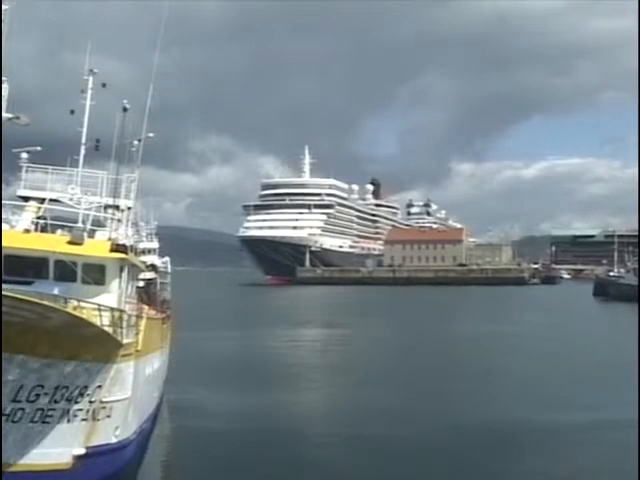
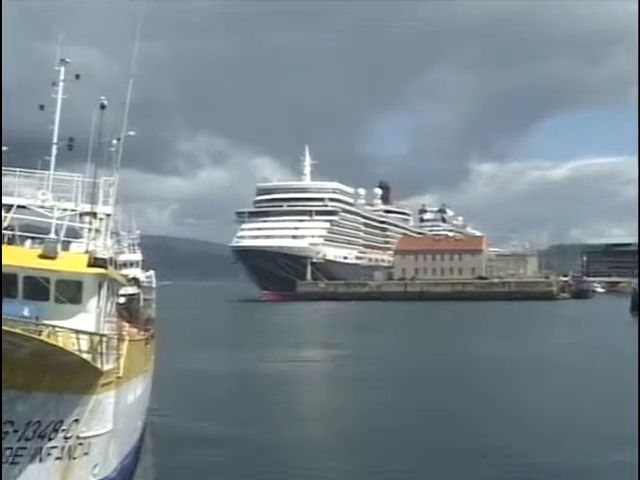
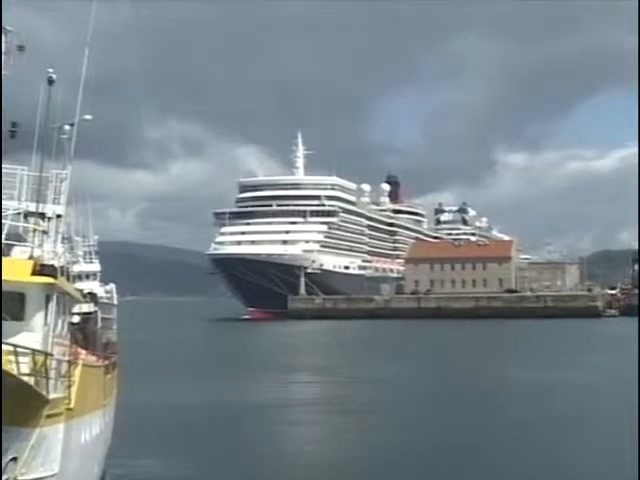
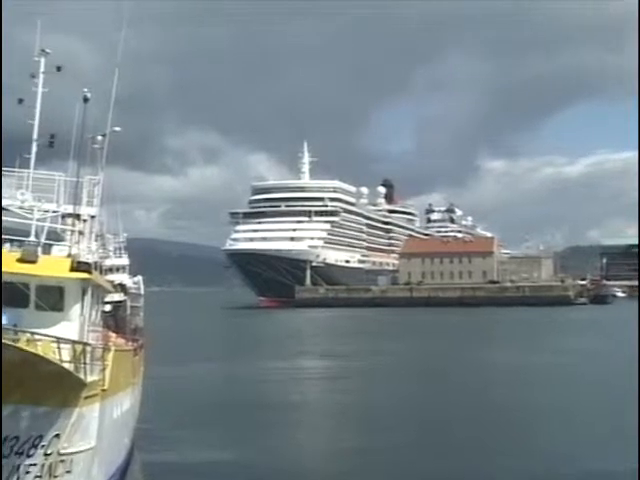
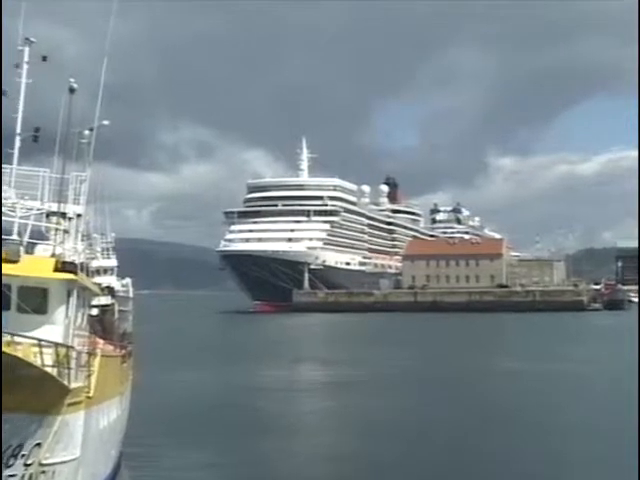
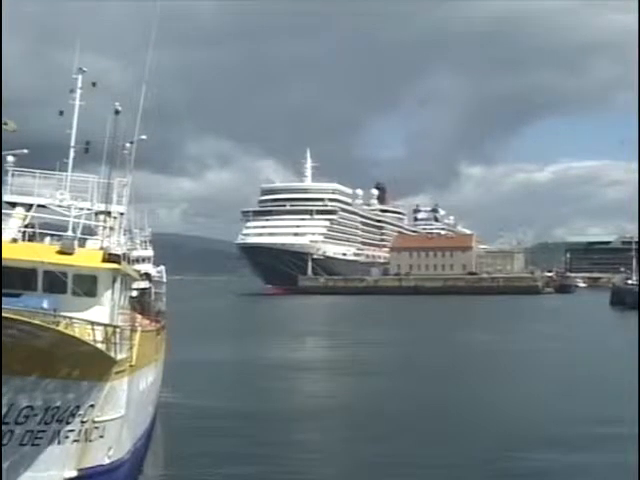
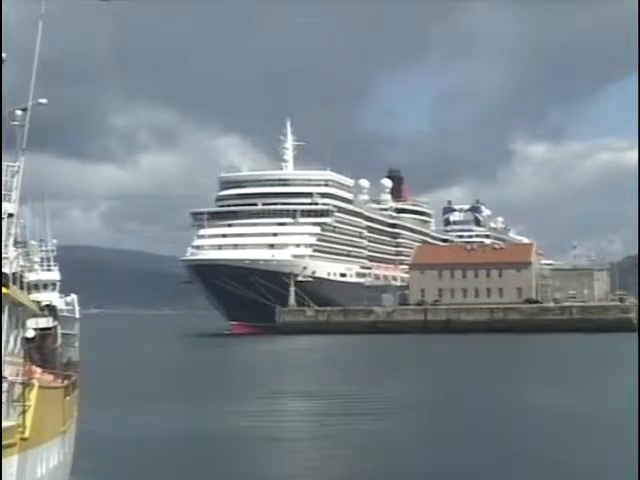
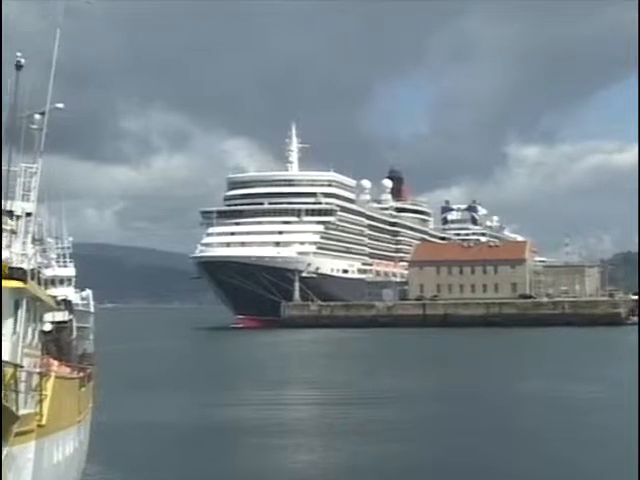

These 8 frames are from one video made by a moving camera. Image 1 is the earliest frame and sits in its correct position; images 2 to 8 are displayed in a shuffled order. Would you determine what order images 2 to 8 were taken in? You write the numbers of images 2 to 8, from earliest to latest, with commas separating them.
6, 2, 4, 5, 3, 8, 7
